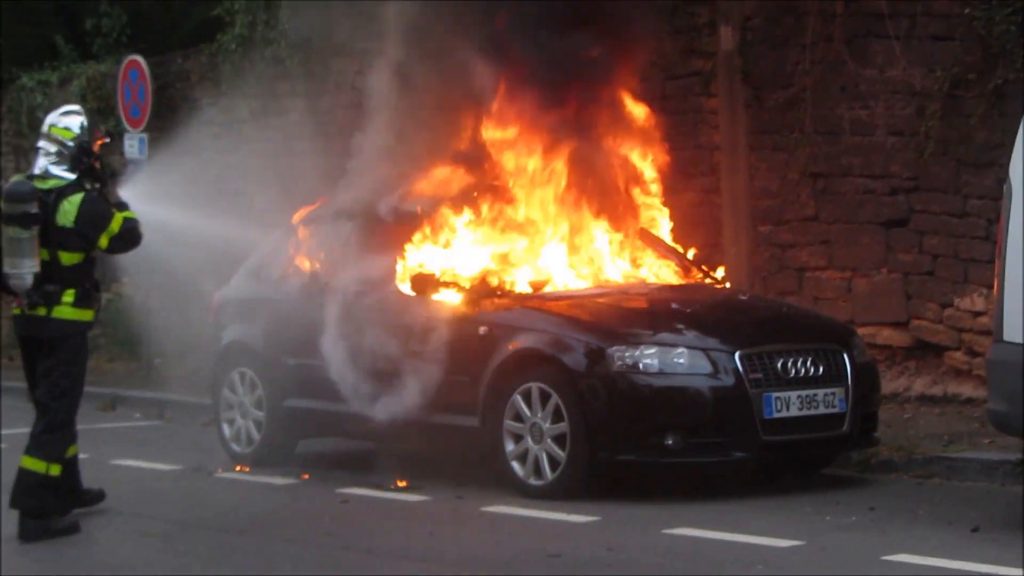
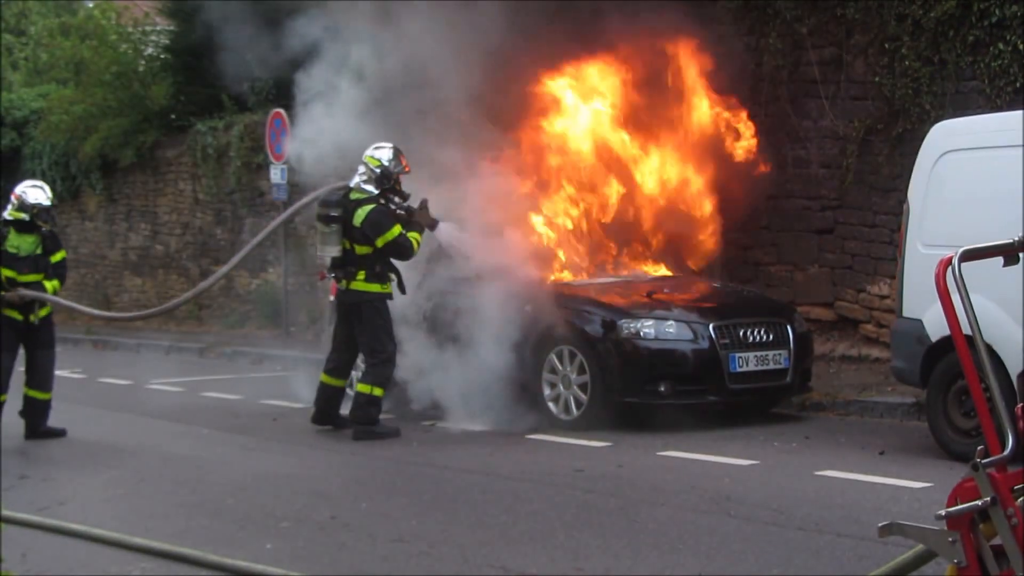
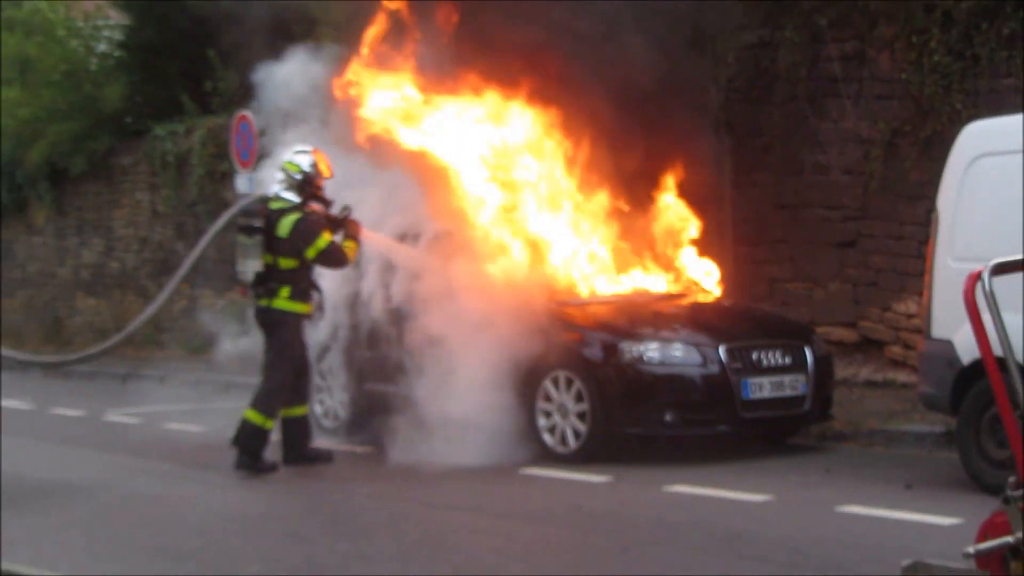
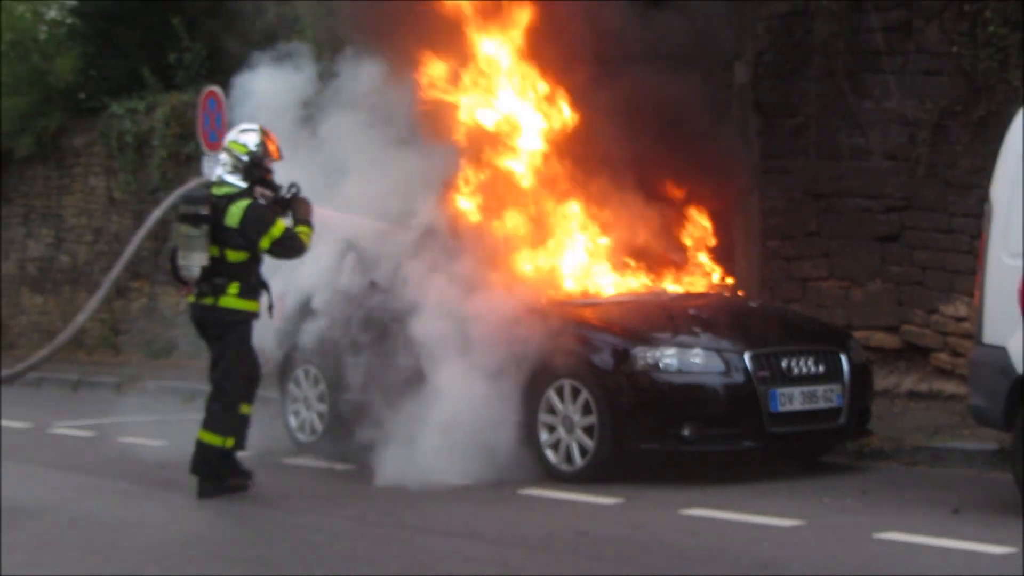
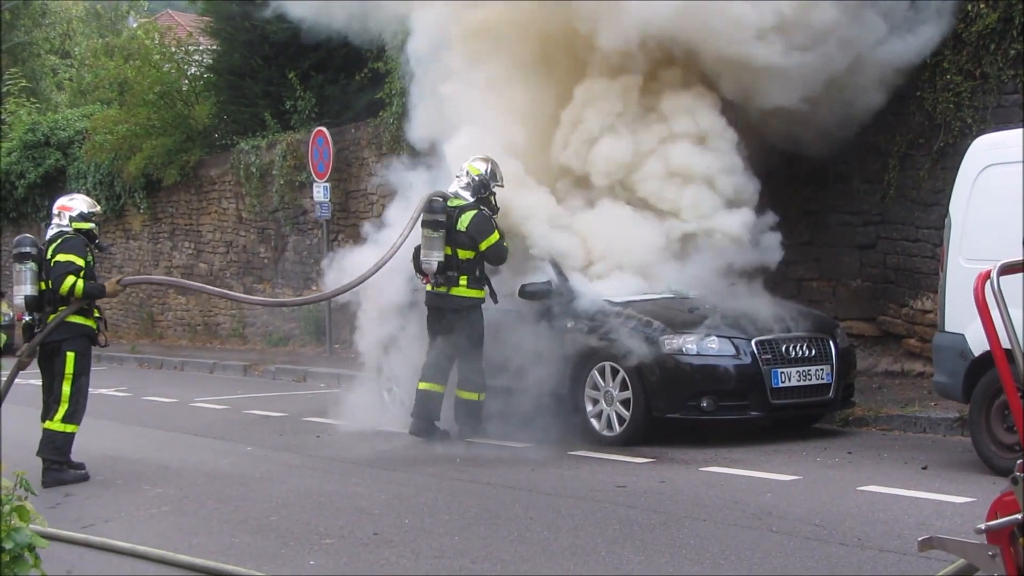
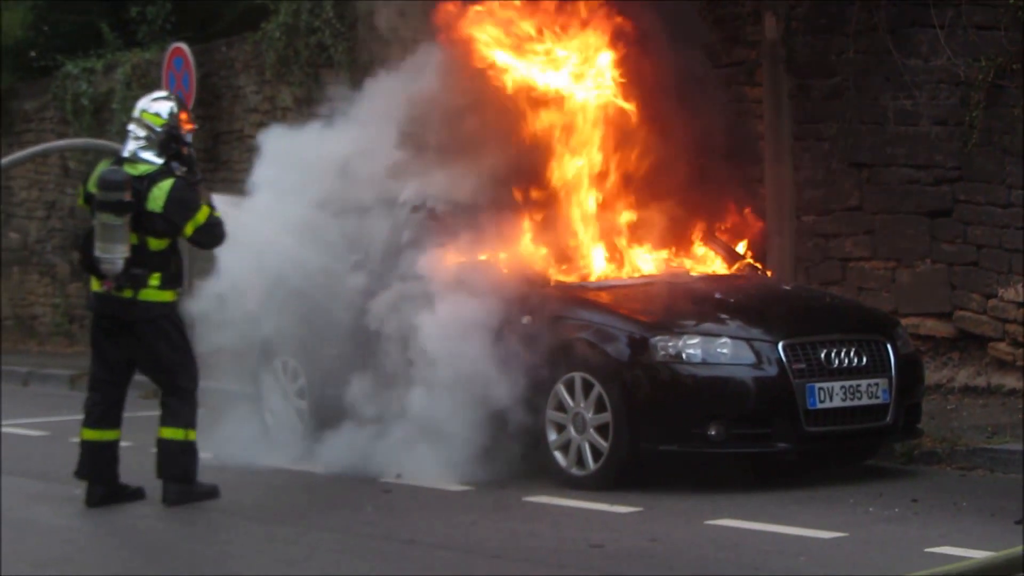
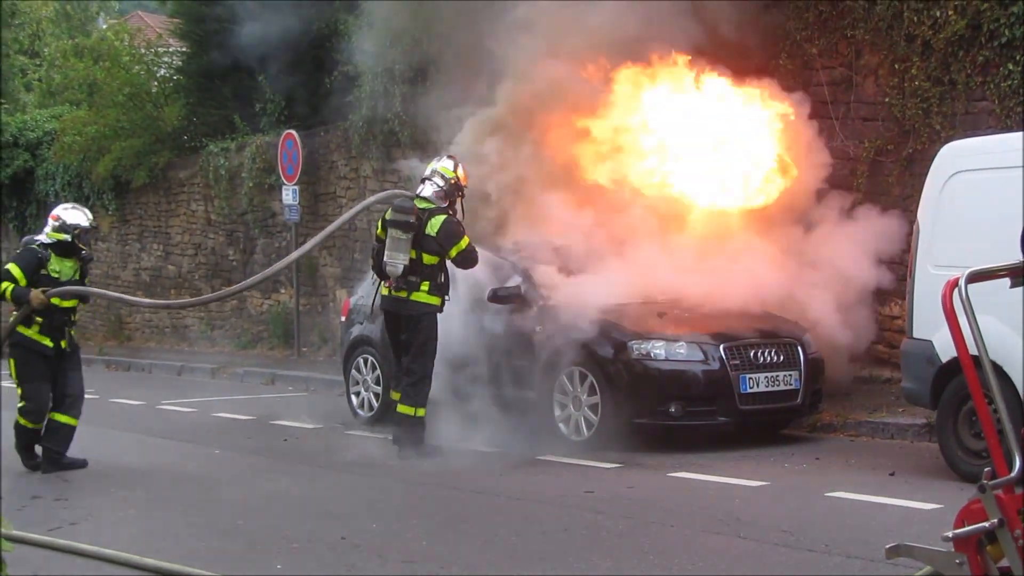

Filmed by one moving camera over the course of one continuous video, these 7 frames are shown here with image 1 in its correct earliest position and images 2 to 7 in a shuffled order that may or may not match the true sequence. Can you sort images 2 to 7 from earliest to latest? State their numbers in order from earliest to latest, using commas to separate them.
6, 4, 3, 2, 7, 5
